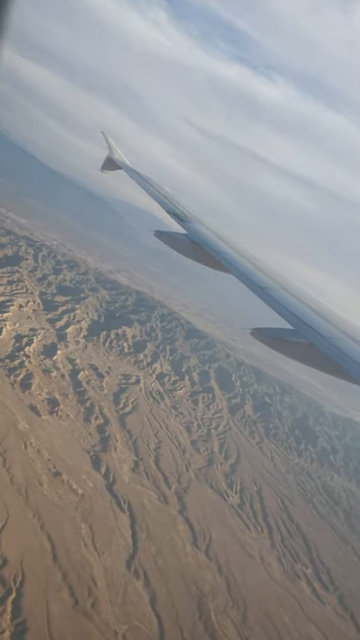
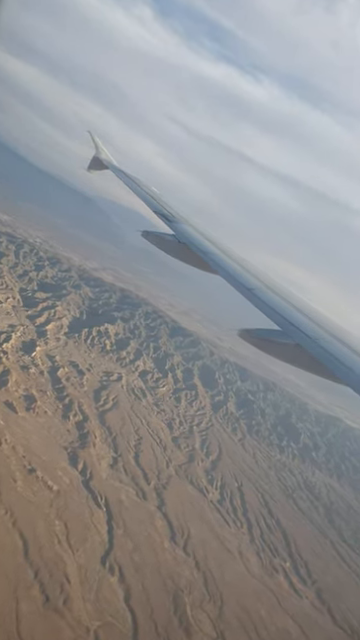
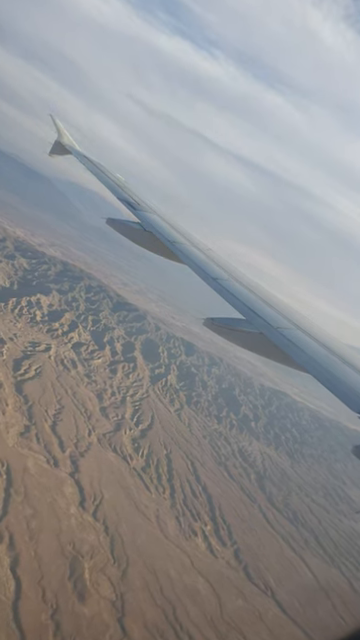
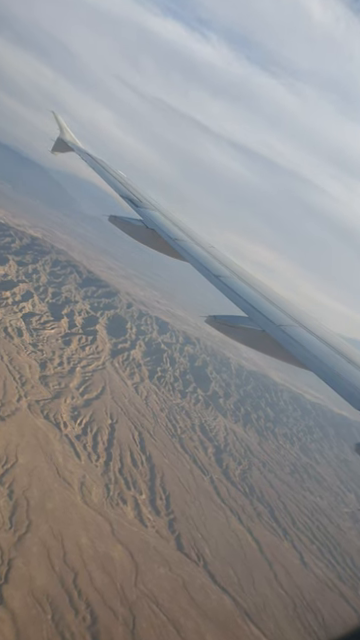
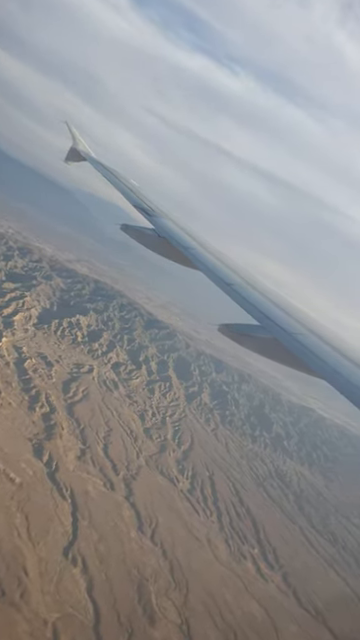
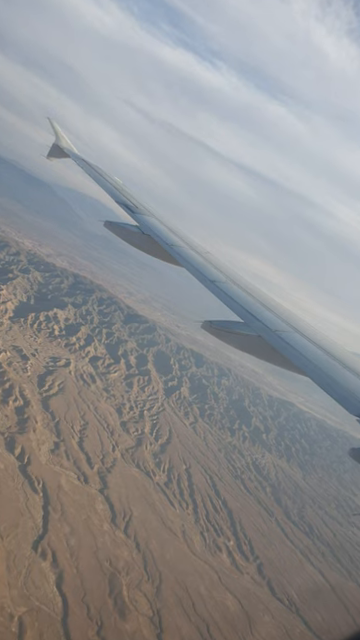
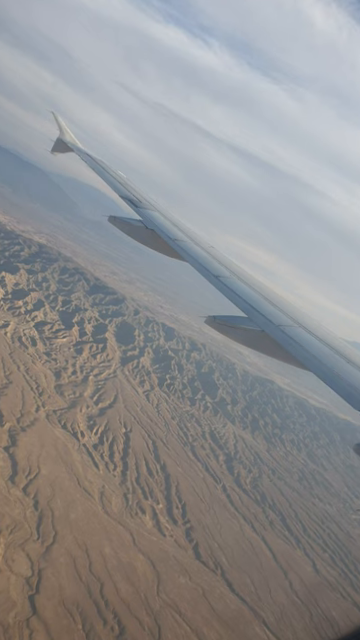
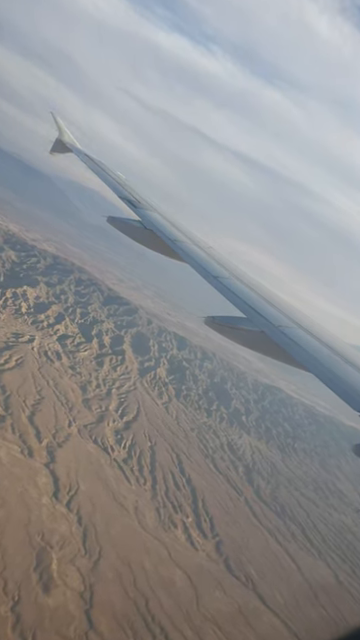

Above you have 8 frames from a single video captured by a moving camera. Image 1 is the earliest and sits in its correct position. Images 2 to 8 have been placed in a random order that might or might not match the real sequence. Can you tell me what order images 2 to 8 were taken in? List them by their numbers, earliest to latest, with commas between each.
2, 5, 6, 3, 8, 7, 4
